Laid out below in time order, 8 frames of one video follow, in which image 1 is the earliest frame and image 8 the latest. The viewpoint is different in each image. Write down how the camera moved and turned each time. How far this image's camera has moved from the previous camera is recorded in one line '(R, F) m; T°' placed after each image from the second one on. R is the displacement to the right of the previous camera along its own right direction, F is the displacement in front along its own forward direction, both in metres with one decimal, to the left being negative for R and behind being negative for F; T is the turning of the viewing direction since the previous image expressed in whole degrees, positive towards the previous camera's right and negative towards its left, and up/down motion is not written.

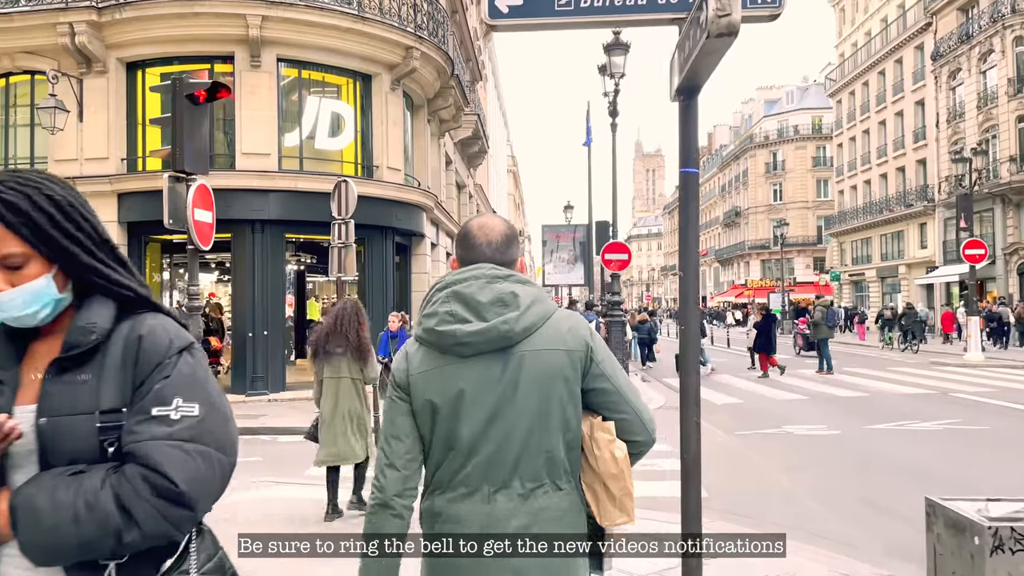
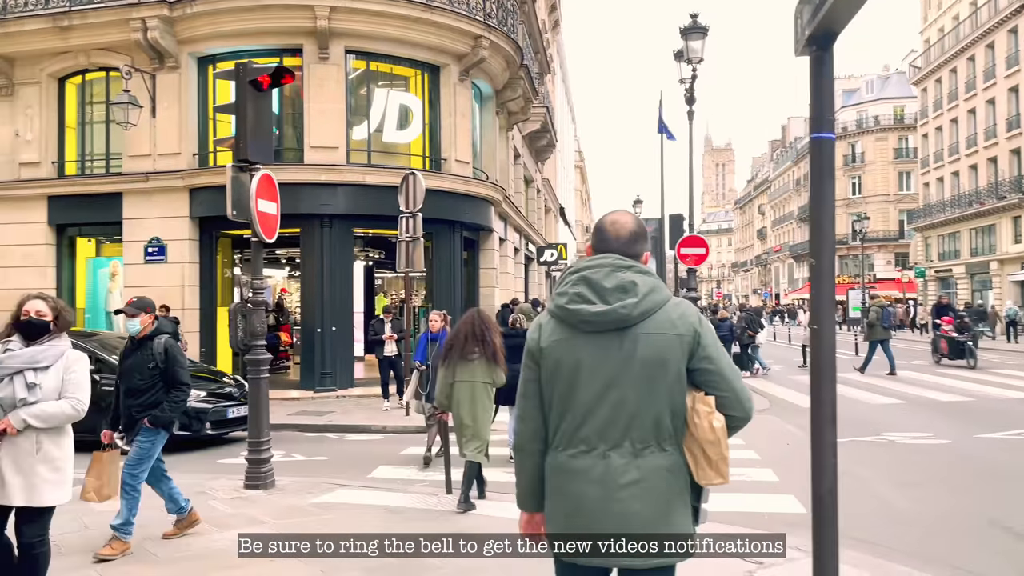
(-0.1, +0.5) m; -5°
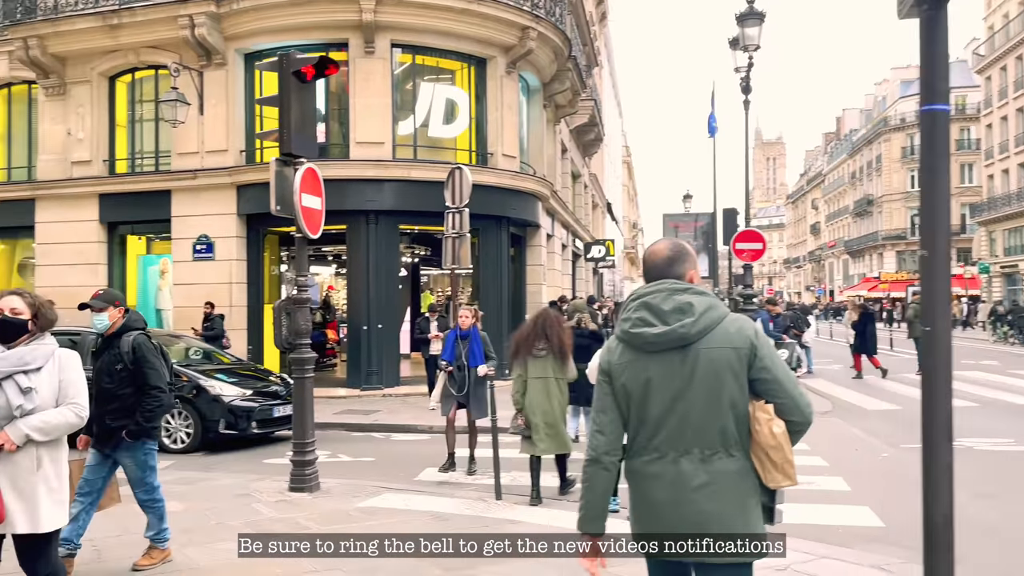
(0.0, +0.3) m; -3°
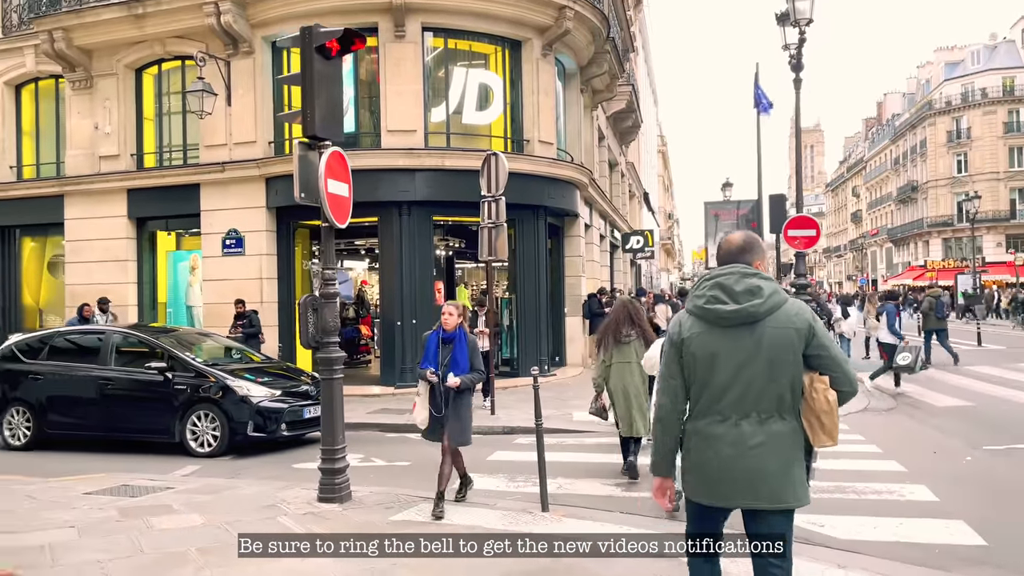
(-0.1, +0.6) m; -2°
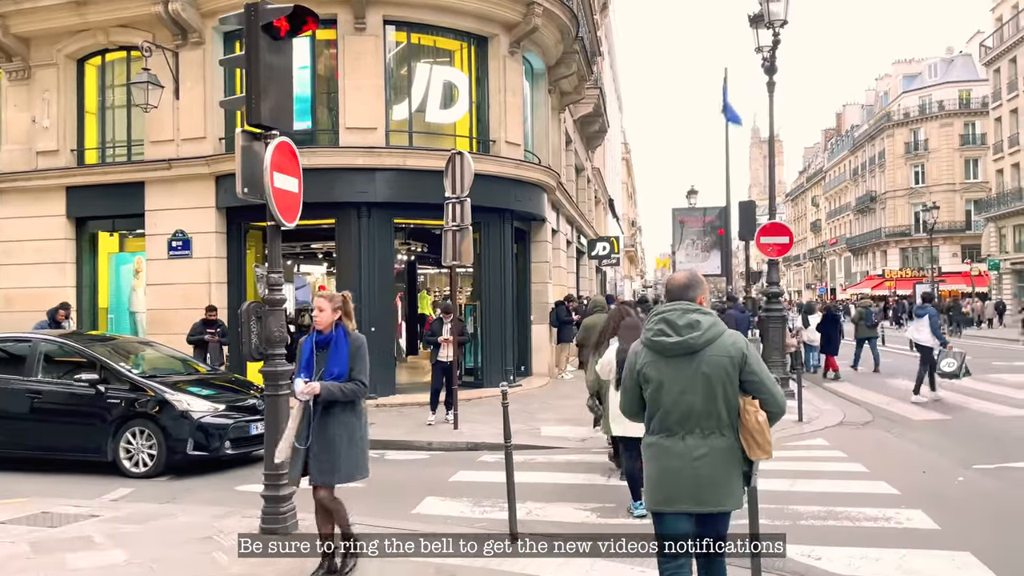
(0.0, +0.6) m; +3°
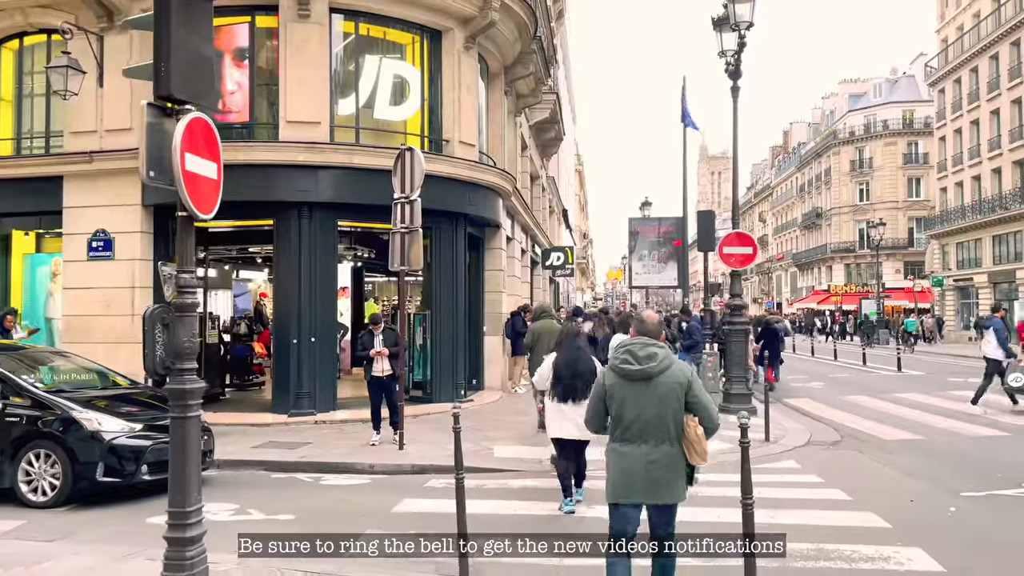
(0.0, +0.8) m; +4°
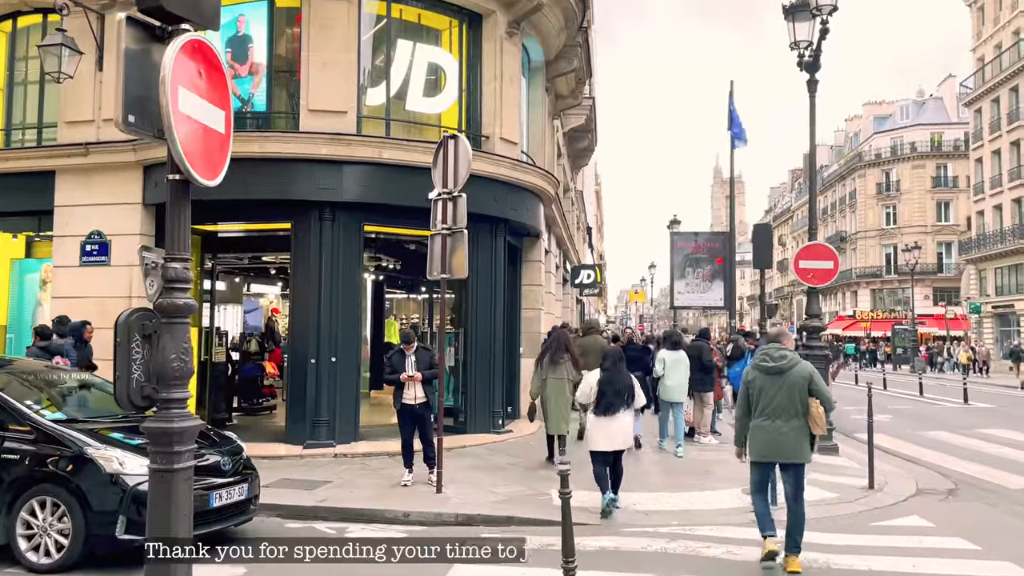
(-0.5, +1.6) m; -1°
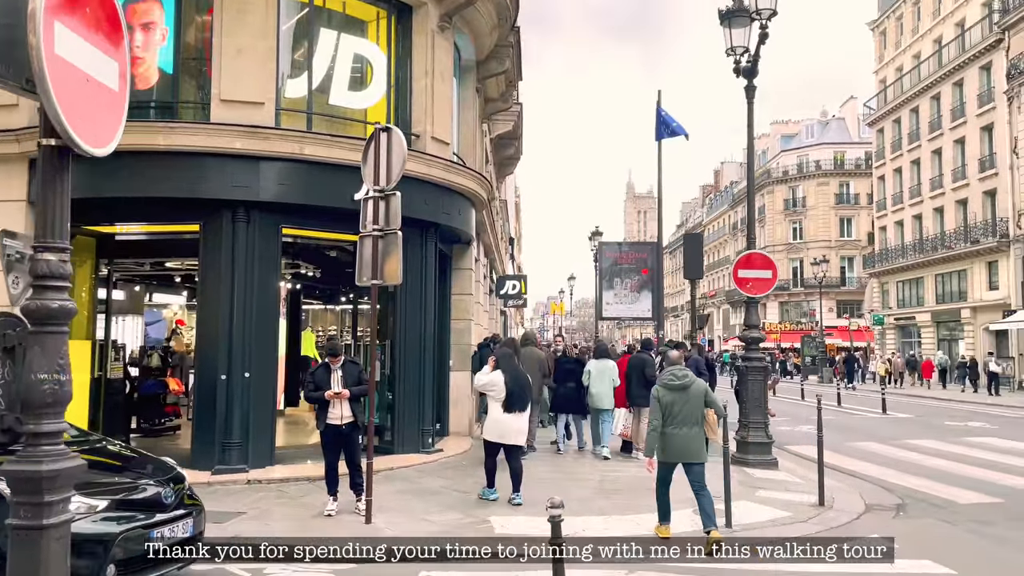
(-0.2, +0.7) m; +6°
